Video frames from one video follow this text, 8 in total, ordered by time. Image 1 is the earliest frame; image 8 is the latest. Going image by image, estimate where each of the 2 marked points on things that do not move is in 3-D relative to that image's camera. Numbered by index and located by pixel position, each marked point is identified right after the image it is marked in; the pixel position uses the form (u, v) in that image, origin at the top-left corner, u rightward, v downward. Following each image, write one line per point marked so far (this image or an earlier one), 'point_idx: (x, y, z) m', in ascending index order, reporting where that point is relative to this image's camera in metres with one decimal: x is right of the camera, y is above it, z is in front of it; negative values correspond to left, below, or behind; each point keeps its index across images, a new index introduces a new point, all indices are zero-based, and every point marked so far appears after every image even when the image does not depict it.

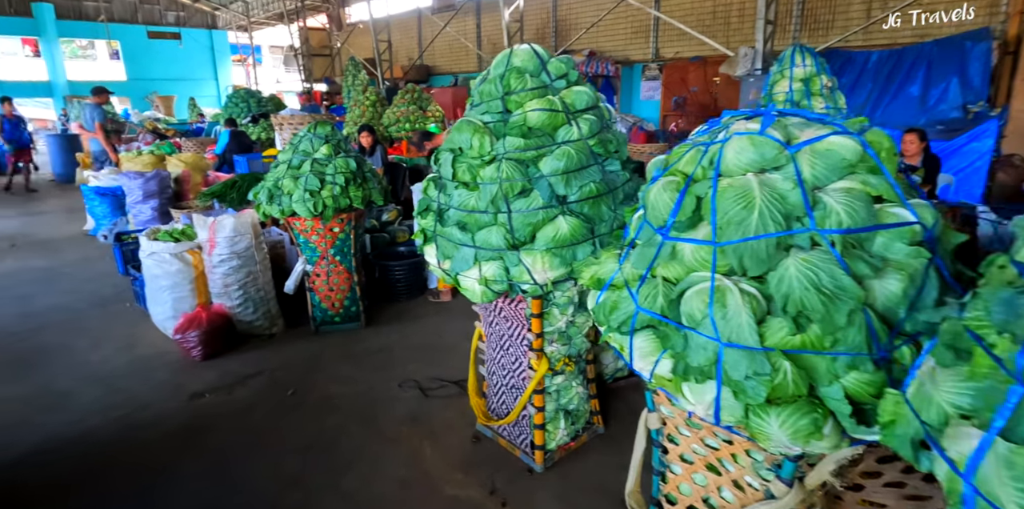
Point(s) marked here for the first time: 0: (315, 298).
0: (-1.2, -0.3, +3.4) m
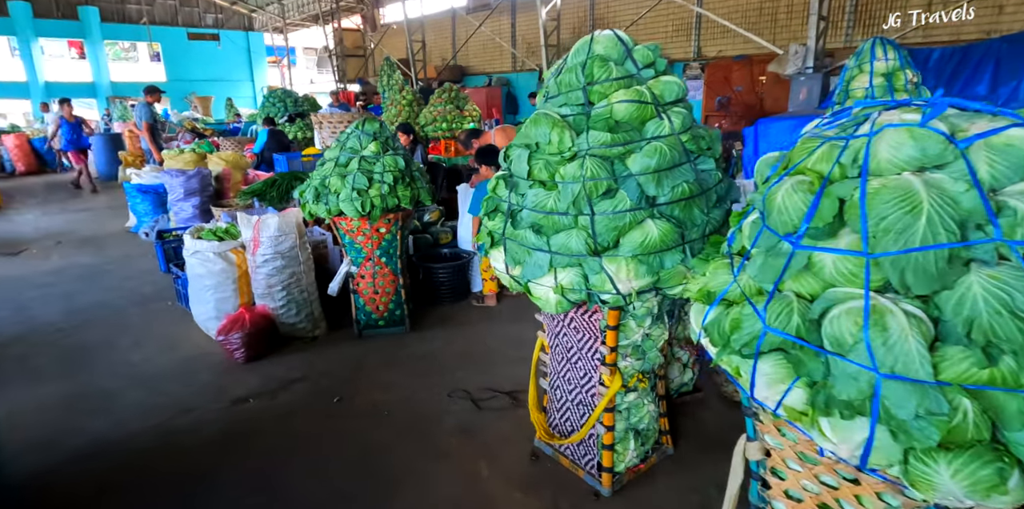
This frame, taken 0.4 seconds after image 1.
0: (-0.9, -0.3, +3.3) m
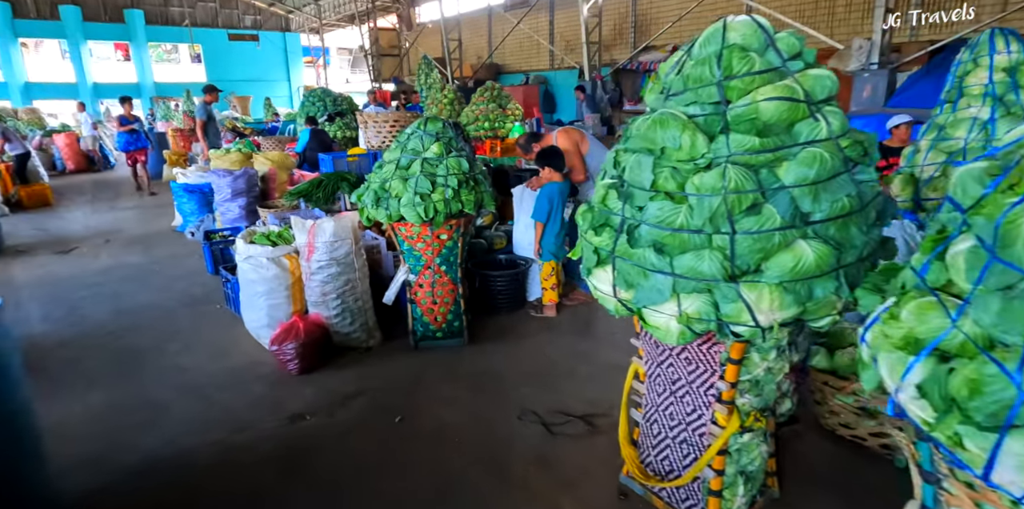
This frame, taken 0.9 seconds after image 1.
0: (-0.5, -0.3, +3.1) m
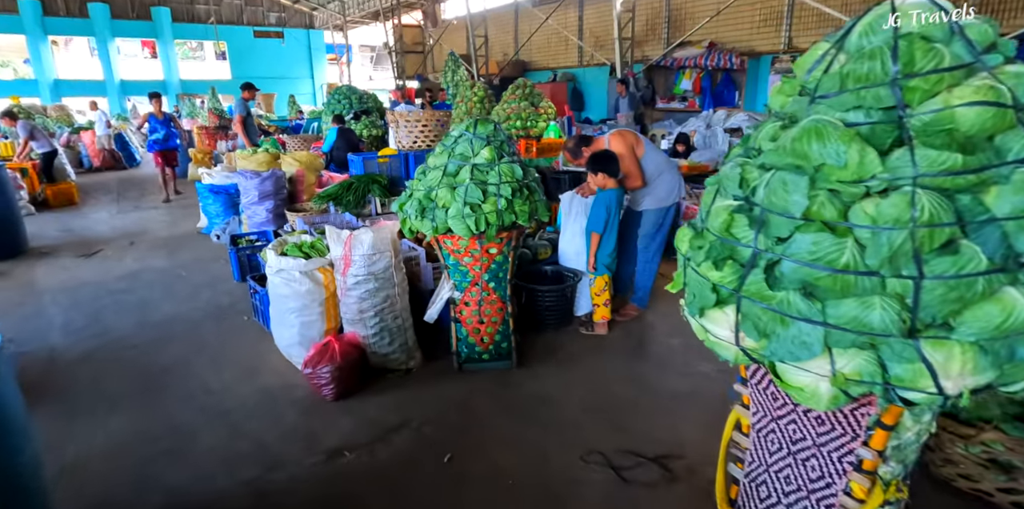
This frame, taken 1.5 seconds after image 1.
0: (-0.3, -0.4, +2.8) m
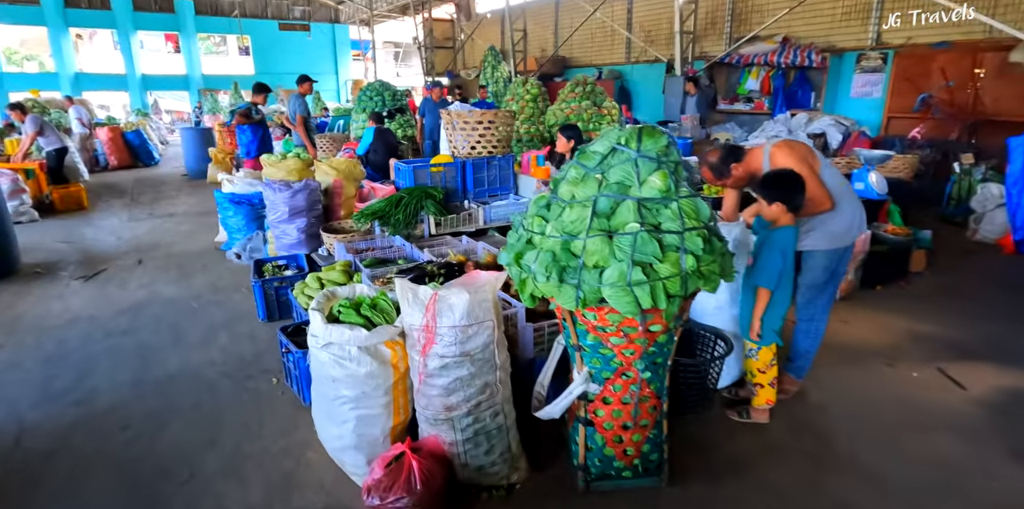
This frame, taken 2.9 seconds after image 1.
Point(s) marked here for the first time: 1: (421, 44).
0: (+0.3, -0.6, +1.9) m
1: (-2.5, +5.9, +15.4) m
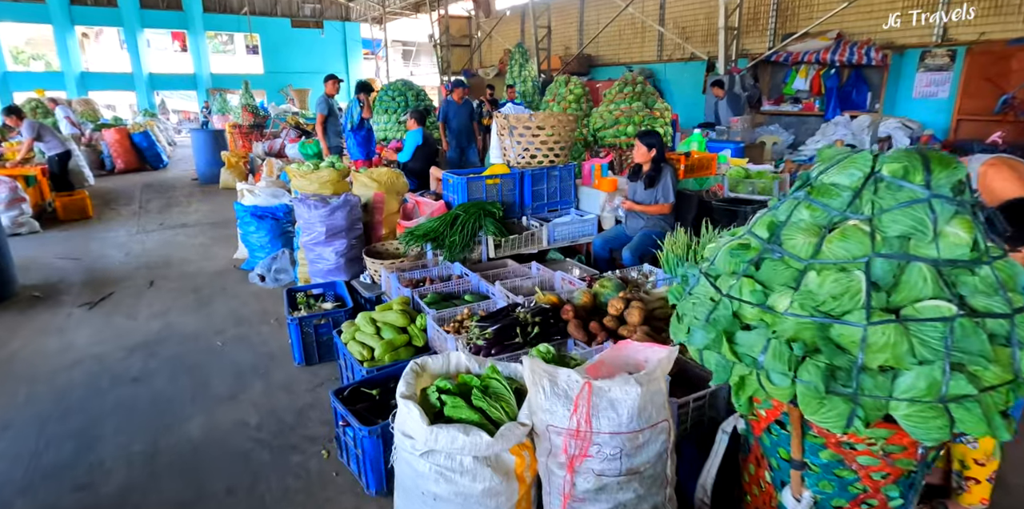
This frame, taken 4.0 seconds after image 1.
0: (+0.7, -0.8, +1.4) m
1: (-2.0, +5.7, +14.8) m
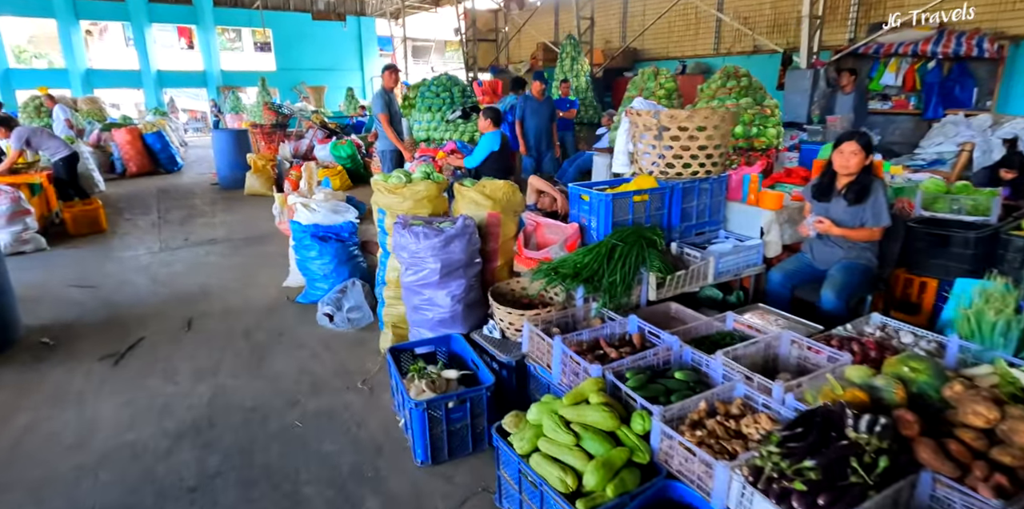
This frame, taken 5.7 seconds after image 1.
0: (+1.5, -1.0, +0.5) m
1: (-1.2, +5.5, +14.0) m
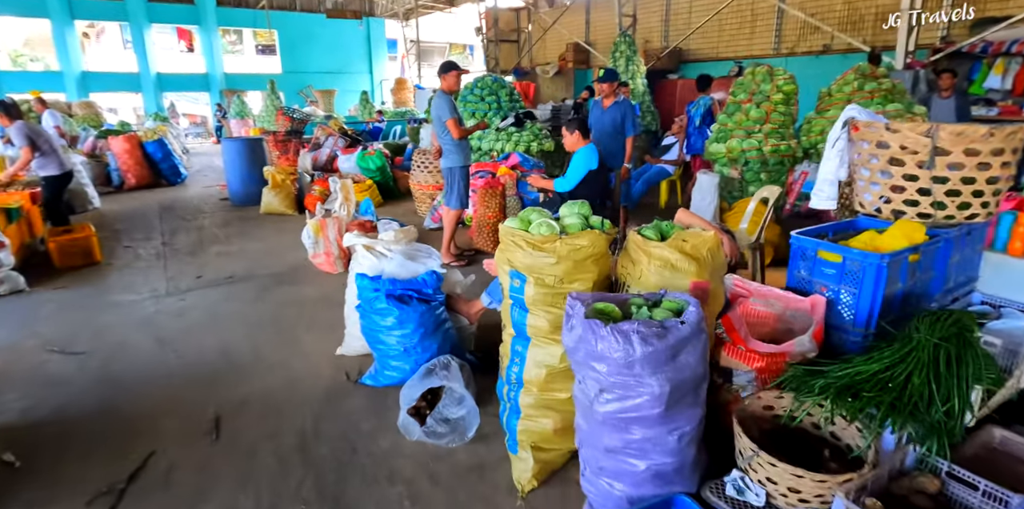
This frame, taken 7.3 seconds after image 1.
0: (+2.2, -1.3, -0.5) m
1: (-0.5, +5.1, +13.0) m
